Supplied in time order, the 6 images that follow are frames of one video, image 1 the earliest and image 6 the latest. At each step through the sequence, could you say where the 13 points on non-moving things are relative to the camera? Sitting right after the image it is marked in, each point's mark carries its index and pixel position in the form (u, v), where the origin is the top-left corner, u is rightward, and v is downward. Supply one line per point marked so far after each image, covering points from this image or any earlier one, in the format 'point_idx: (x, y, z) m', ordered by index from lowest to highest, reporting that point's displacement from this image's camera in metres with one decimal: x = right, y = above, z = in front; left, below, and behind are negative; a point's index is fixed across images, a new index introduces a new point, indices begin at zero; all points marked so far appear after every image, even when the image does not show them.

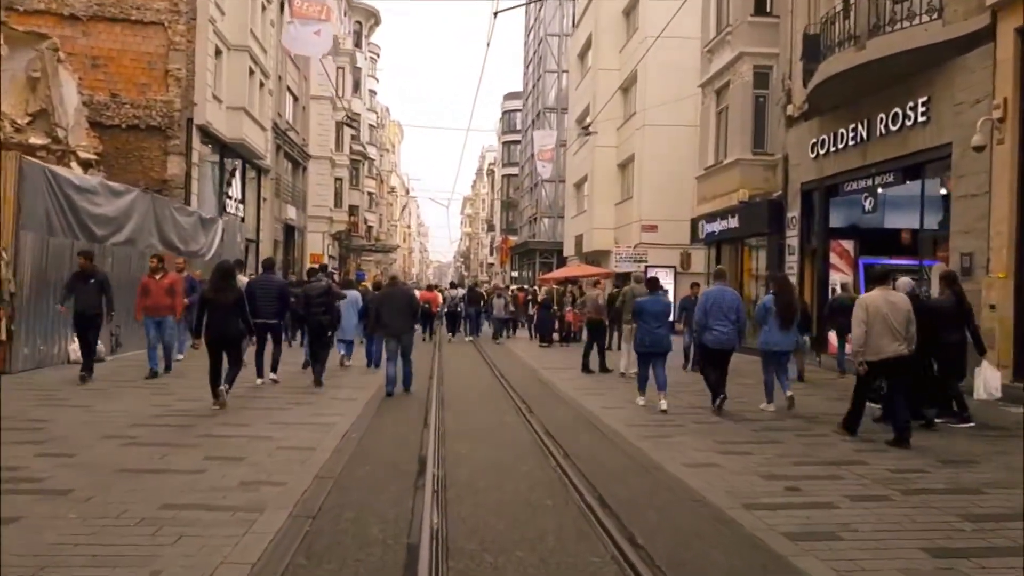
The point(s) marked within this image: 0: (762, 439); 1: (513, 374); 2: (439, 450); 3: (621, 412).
0: (+2.8, -1.7, +9.0) m
1: (0.0, -1.8, +16.8) m
2: (-0.7, -1.6, +8.1) m
3: (+1.5, -1.7, +11.3) m
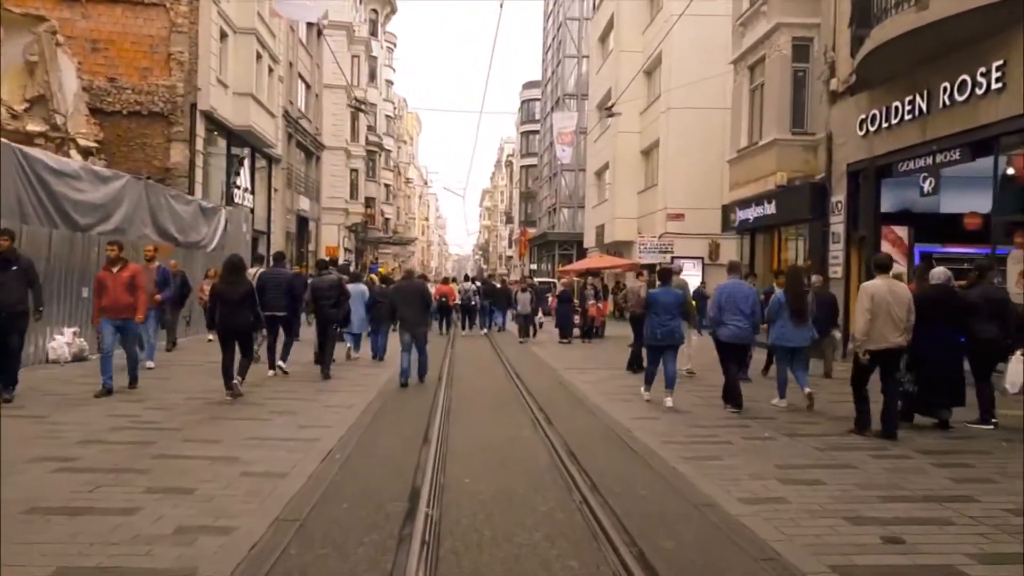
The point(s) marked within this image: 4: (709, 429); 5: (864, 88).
0: (+2.9, -1.6, +7.5) m
1: (+0.4, -1.6, +15.4) m
2: (-0.6, -1.5, +6.6) m
3: (+1.7, -1.6, +9.8) m
4: (+2.2, -1.6, +9.3) m
5: (+7.3, +4.2, +17.1) m
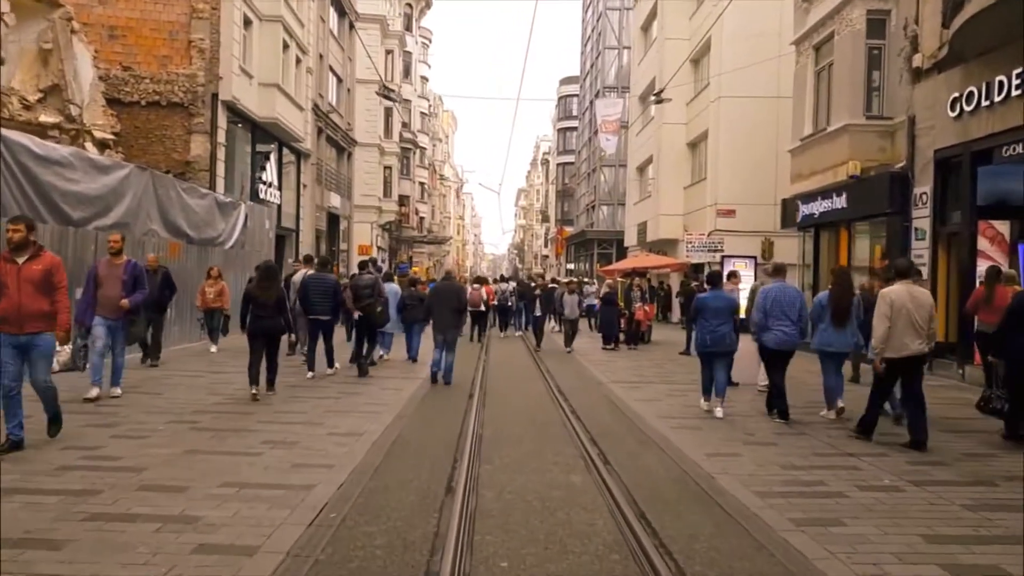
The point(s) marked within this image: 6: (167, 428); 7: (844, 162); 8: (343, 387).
0: (+3.3, -1.6, +5.5) m
1: (+1.1, -1.7, +13.5) m
2: (-0.3, -1.6, +4.8) m
3: (+2.2, -1.7, +7.9) m
4: (+2.6, -1.6, +7.3) m
5: (+8.1, +4.1, +14.9) m
6: (-3.6, -1.4, +8.5) m
7: (+7.5, +2.8, +18.5) m
8: (-2.6, -1.5, +12.8) m
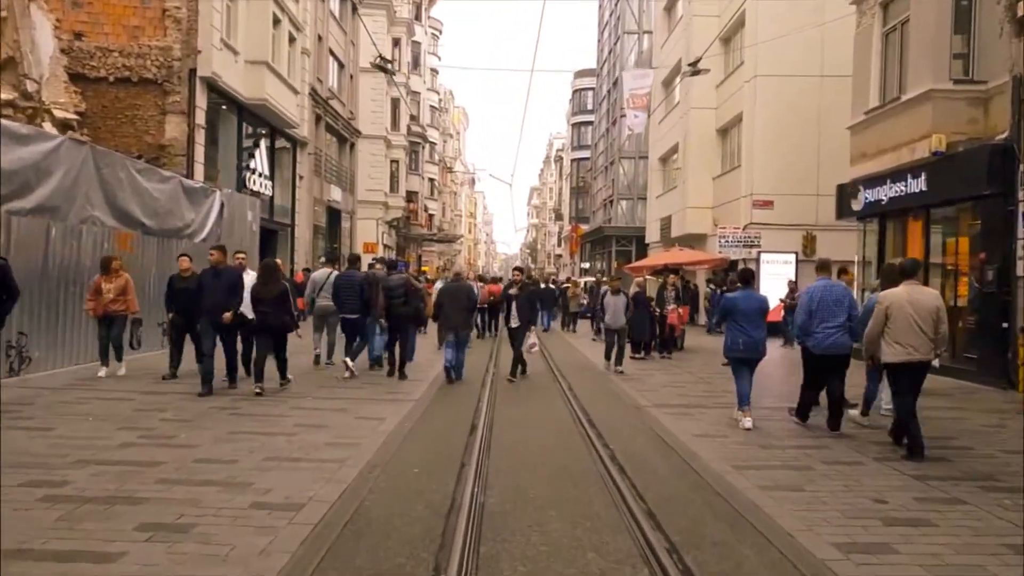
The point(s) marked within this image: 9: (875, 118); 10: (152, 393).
0: (+3.3, -1.6, +2.5) m
1: (+1.2, -1.6, +10.5) m
2: (-0.2, -1.5, +1.8) m
3: (+2.3, -1.6, +4.9) m
4: (+2.7, -1.6, +4.3) m
5: (+8.3, +4.1, +11.8) m
6: (-3.4, -1.4, +5.6) m
7: (+7.8, +2.8, +15.5) m
8: (-2.5, -1.5, +9.9) m
9: (+7.7, +3.6, +17.4) m
10: (-4.7, -1.3, +10.7) m
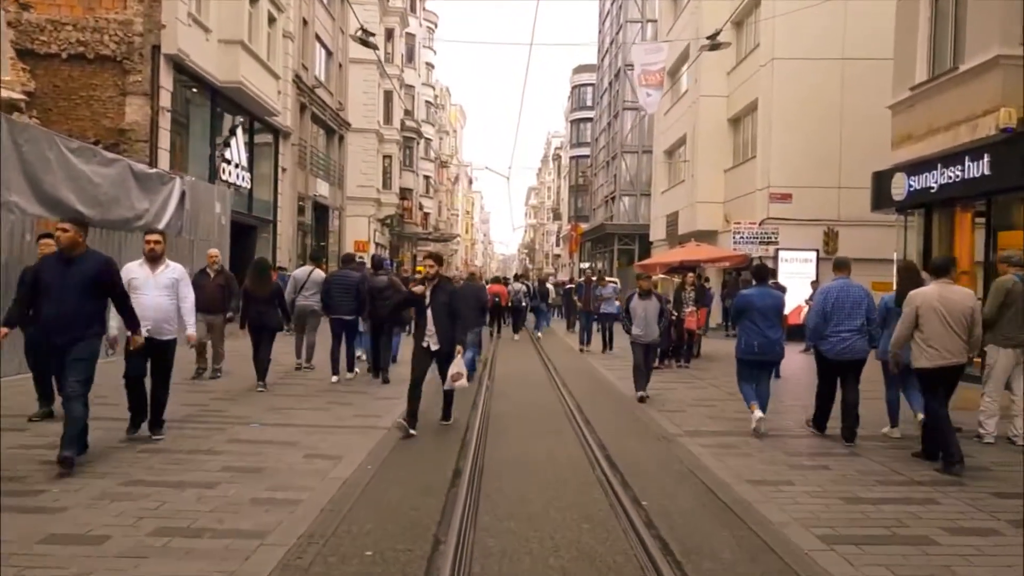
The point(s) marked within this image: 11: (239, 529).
0: (+3.3, -1.6, +0.3) m
1: (+1.2, -1.6, +8.3) m
2: (-0.2, -1.5, -0.4) m
3: (+2.3, -1.6, +2.7) m
4: (+2.7, -1.6, +2.2) m
5: (+8.3, +4.1, +9.7) m
6: (-3.5, -1.4, +3.4) m
7: (+7.7, +2.8, +13.3) m
8: (-2.5, -1.5, +7.7) m
9: (+7.7, +3.6, +15.3) m
10: (-4.8, -1.3, +8.5) m
11: (-1.7, -1.5, +5.3) m
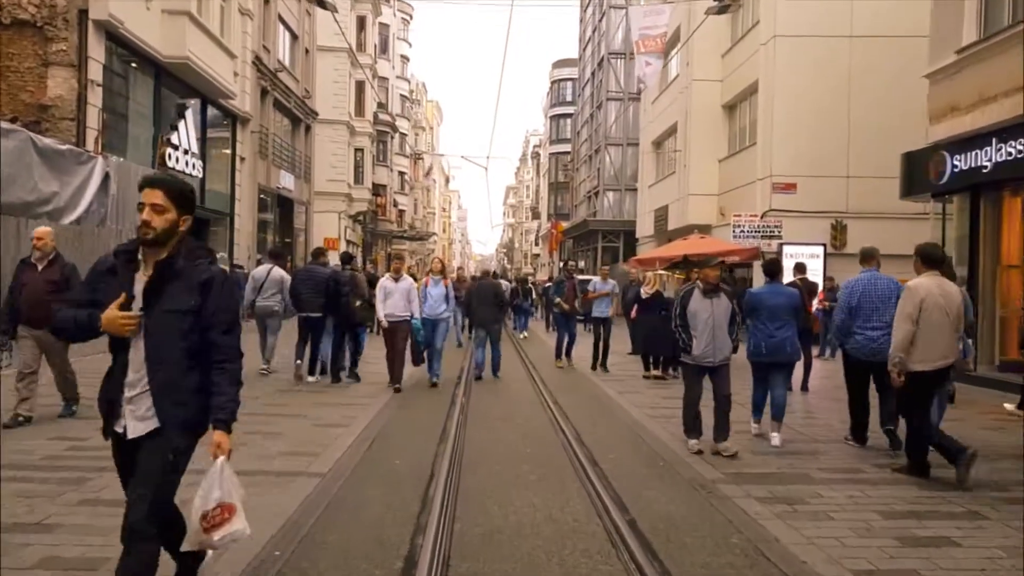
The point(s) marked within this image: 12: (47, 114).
0: (+3.4, -1.5, -2.0) m
1: (+1.1, -1.6, +6.0) m
2: (-0.1, -1.5, -2.8) m
3: (+2.3, -1.6, +0.4) m
4: (+2.8, -1.6, -0.2) m
5: (+8.1, +4.2, +7.5) m
6: (-3.5, -1.4, +0.9) m
7: (+7.5, +2.9, +11.1) m
8: (-2.6, -1.5, +5.2) m
9: (+7.4, +3.7, +13.1) m
10: (-4.9, -1.3, +6.0) m
11: (-1.8, -1.5, +2.8) m
12: (-10.2, +3.8, +18.0) m
